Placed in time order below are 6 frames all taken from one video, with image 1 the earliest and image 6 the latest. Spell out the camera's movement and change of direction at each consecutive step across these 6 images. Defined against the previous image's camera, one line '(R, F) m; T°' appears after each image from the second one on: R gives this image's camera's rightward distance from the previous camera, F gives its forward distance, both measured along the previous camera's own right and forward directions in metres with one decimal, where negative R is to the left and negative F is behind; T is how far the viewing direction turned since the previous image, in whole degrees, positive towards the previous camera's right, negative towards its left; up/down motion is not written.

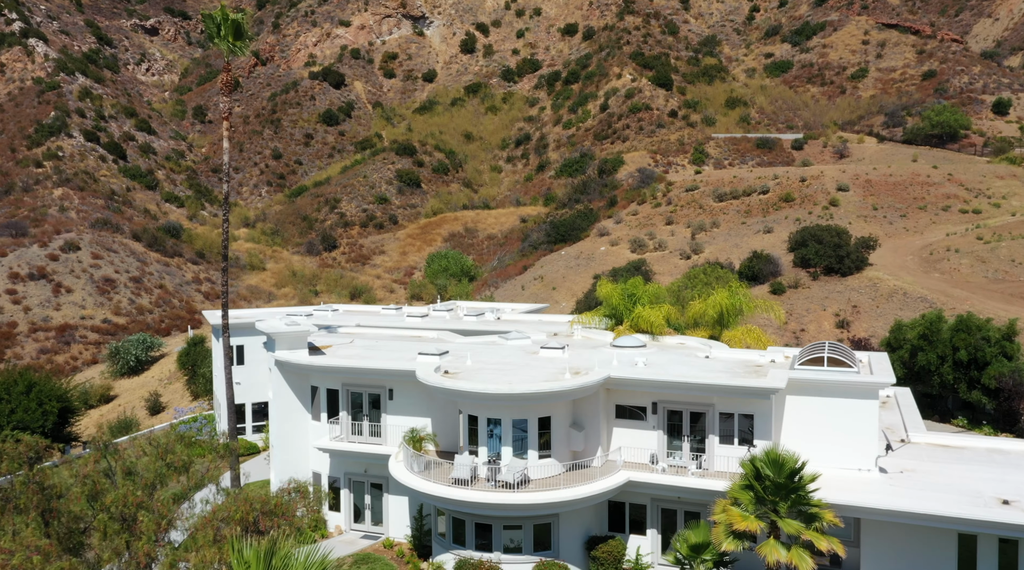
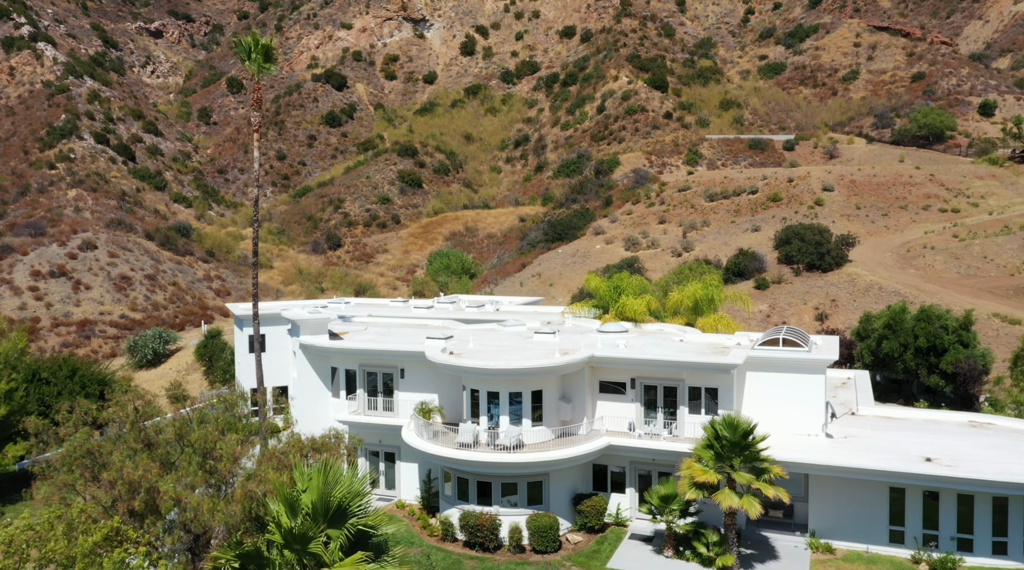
(+0.1, -3.2) m; 0°
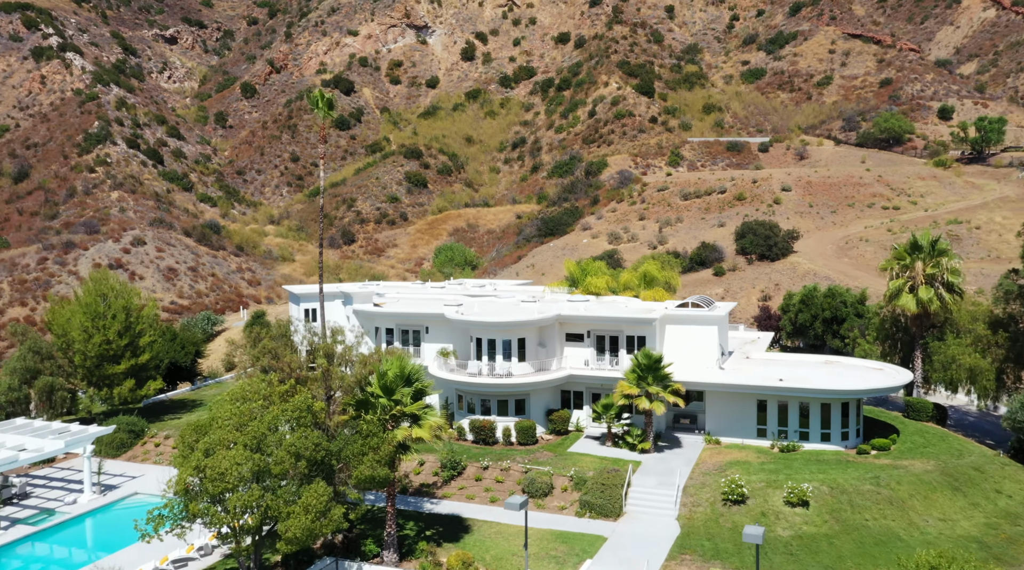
(+0.3, -10.8) m; 0°
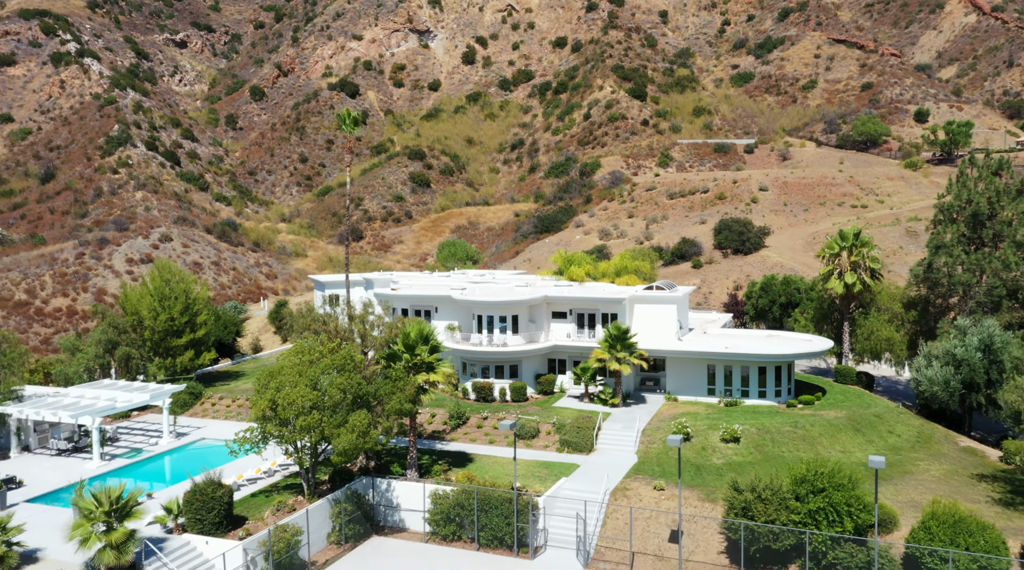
(+0.3, -7.2) m; 0°
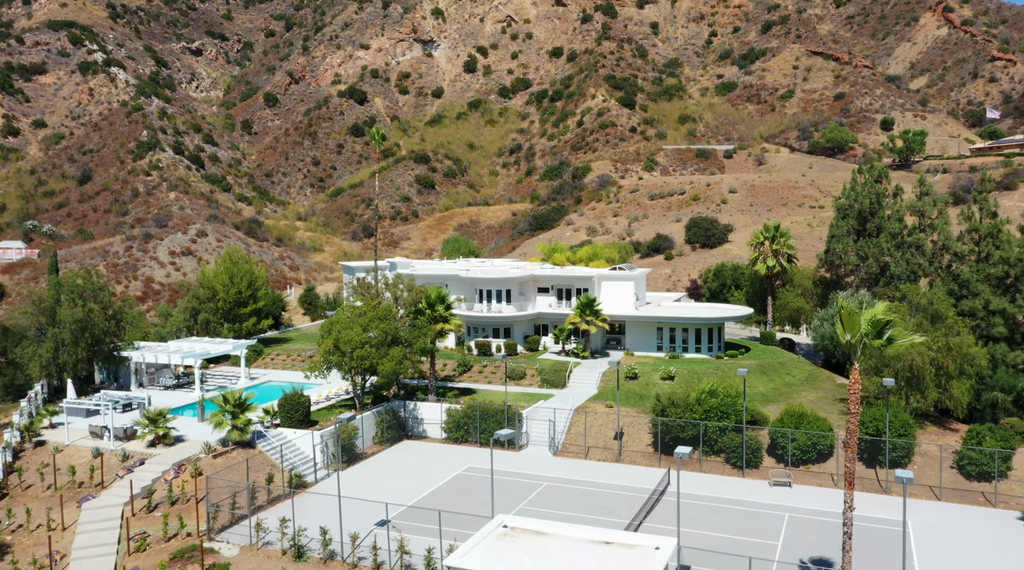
(+0.4, -11.8) m; 0°
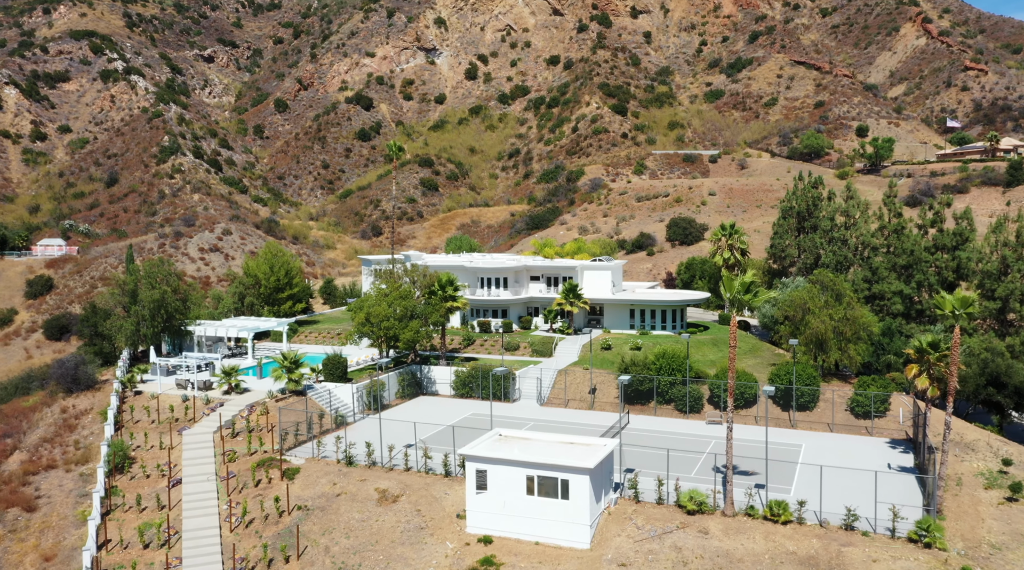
(+0.3, -10.0) m; 0°
